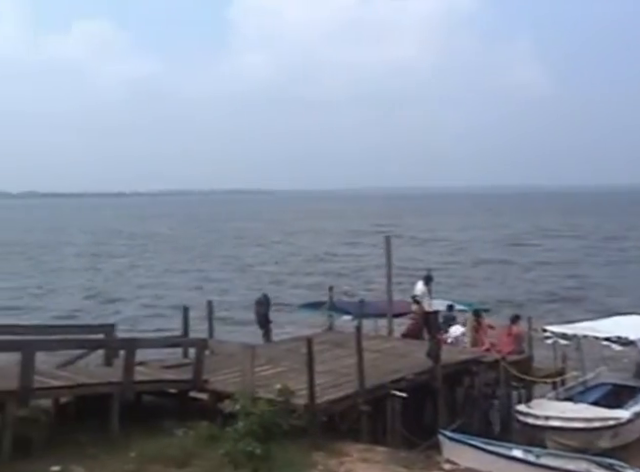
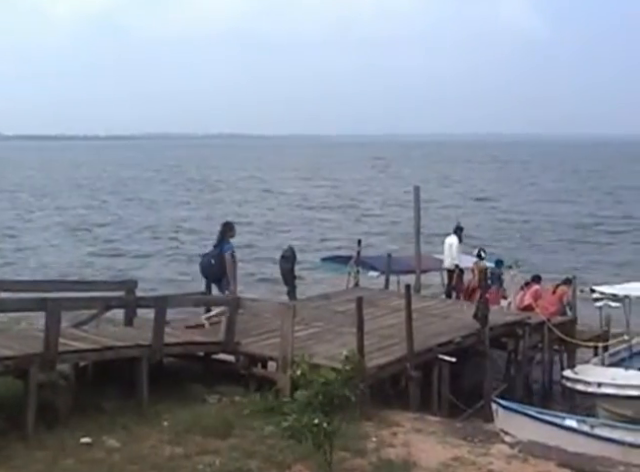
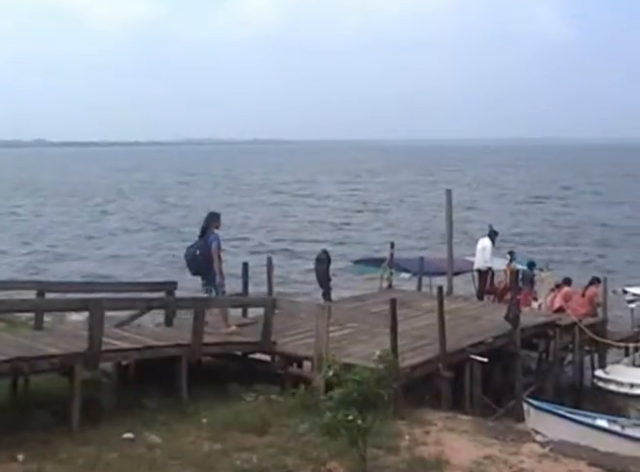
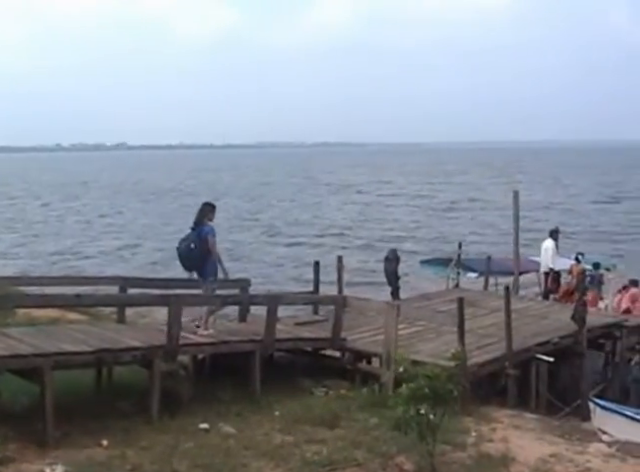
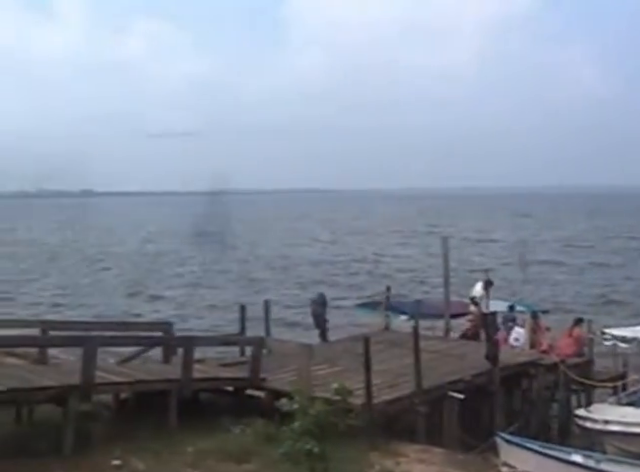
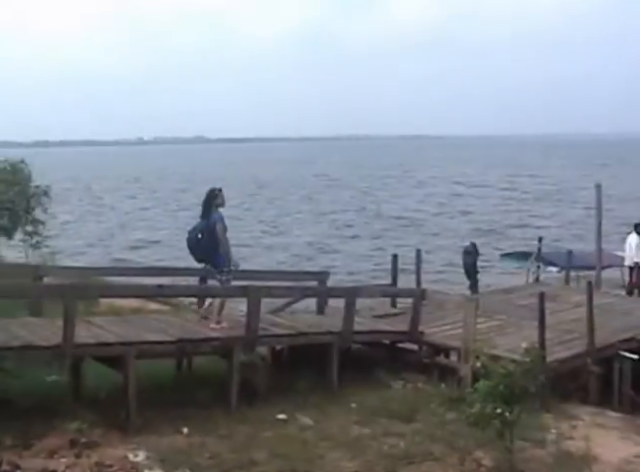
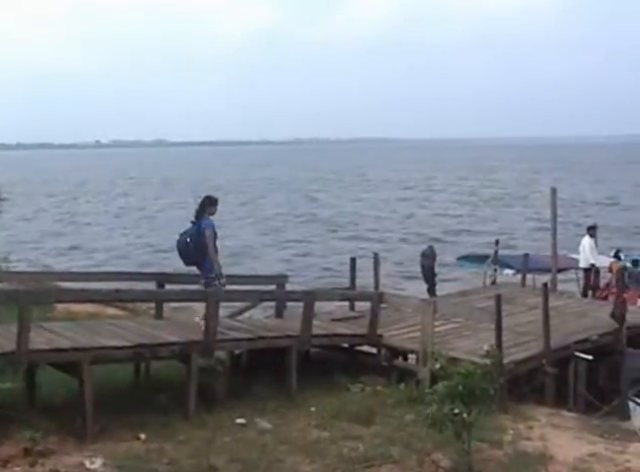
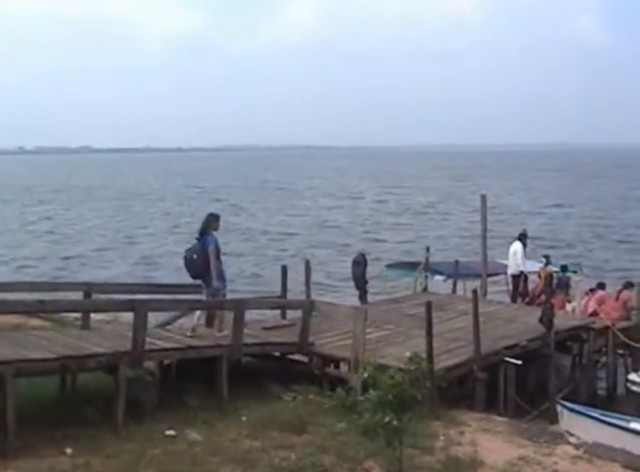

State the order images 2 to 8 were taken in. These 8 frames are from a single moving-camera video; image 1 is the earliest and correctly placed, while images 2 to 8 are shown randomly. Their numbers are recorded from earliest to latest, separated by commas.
5, 6, 7, 4, 8, 3, 2
